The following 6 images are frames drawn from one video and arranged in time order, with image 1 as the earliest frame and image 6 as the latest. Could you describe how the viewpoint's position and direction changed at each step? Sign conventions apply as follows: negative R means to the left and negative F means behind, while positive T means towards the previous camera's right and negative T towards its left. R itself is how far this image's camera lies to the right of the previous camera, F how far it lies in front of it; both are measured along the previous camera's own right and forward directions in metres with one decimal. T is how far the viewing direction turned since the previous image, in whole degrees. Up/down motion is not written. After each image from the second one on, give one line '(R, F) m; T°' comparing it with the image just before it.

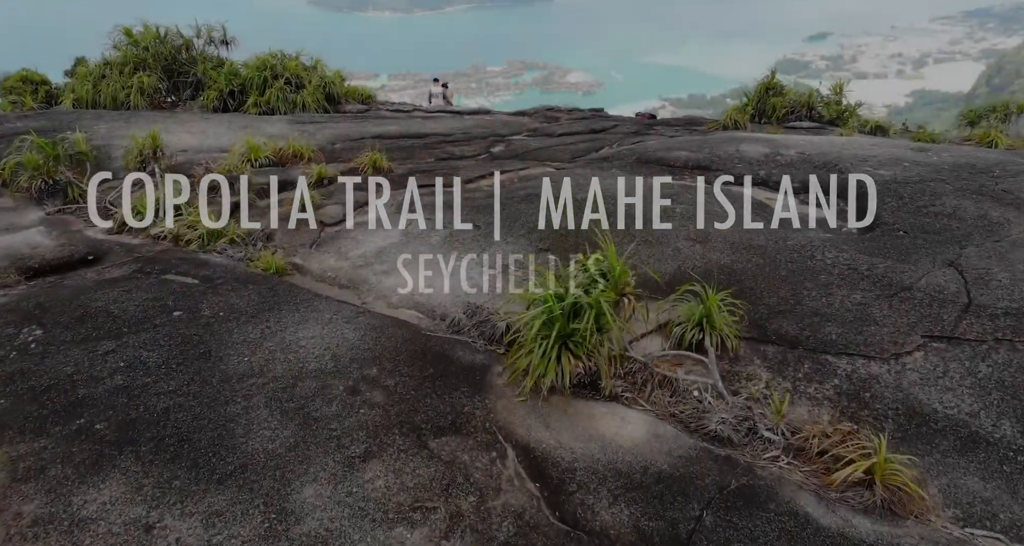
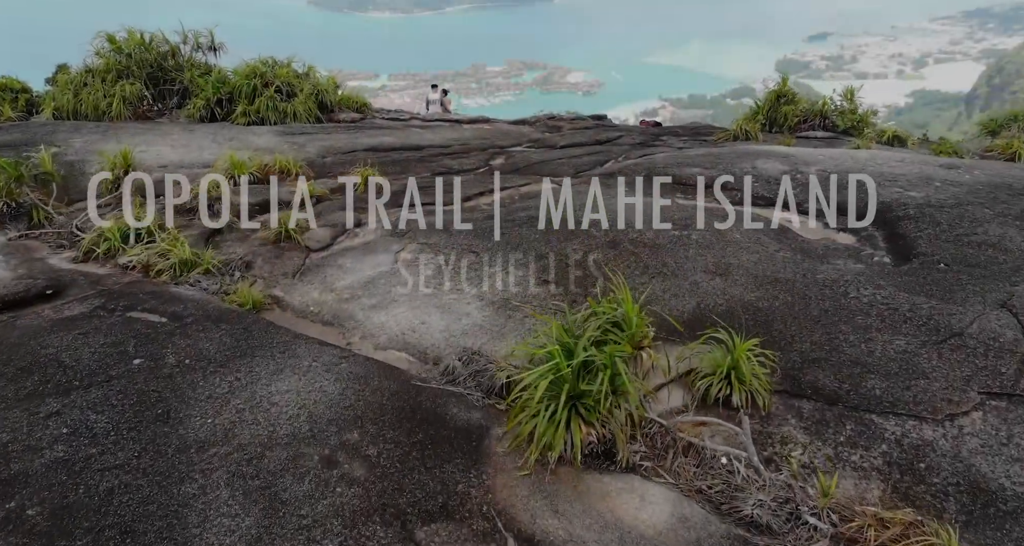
(0.0, +0.6) m; 0°
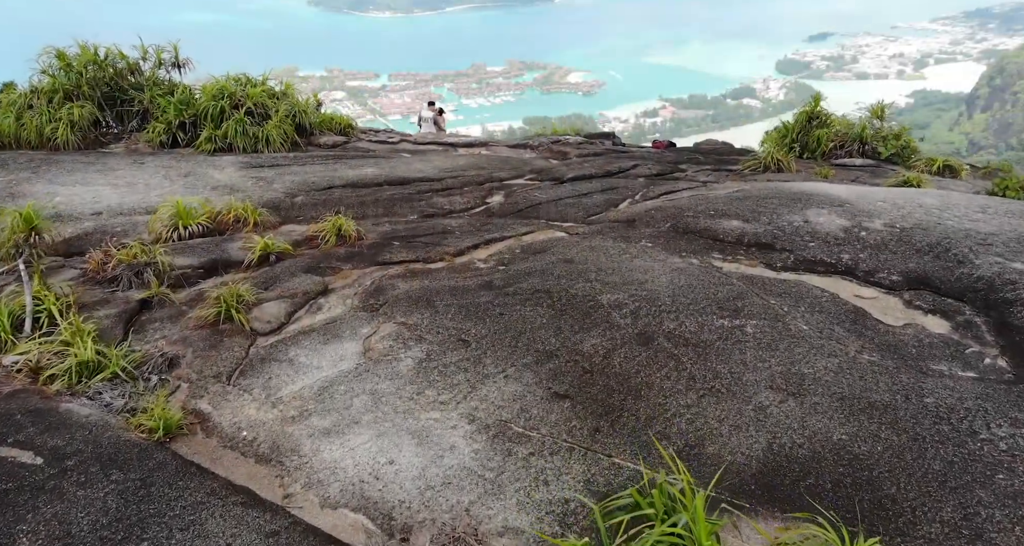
(0.0, +1.5) m; 0°
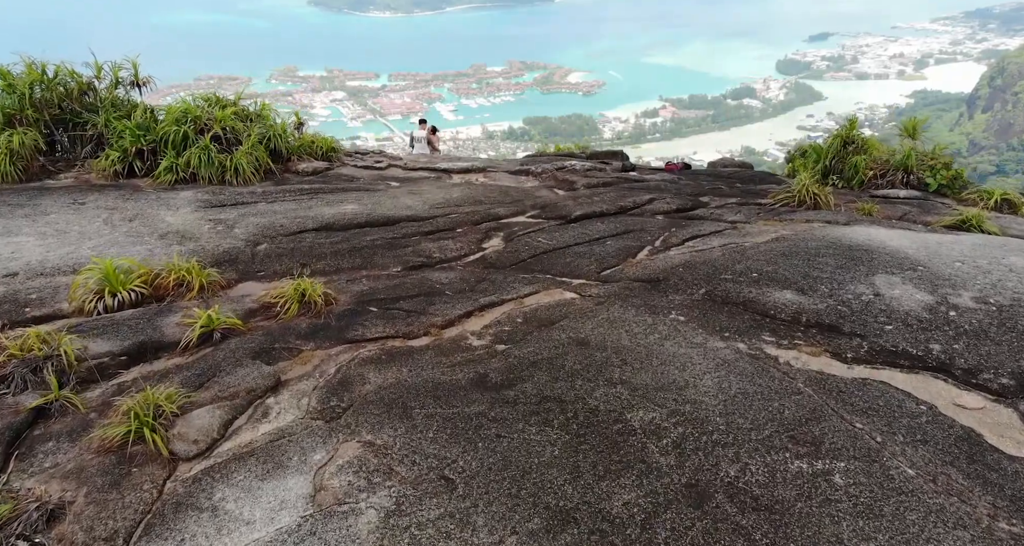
(0.0, +1.3) m; 0°
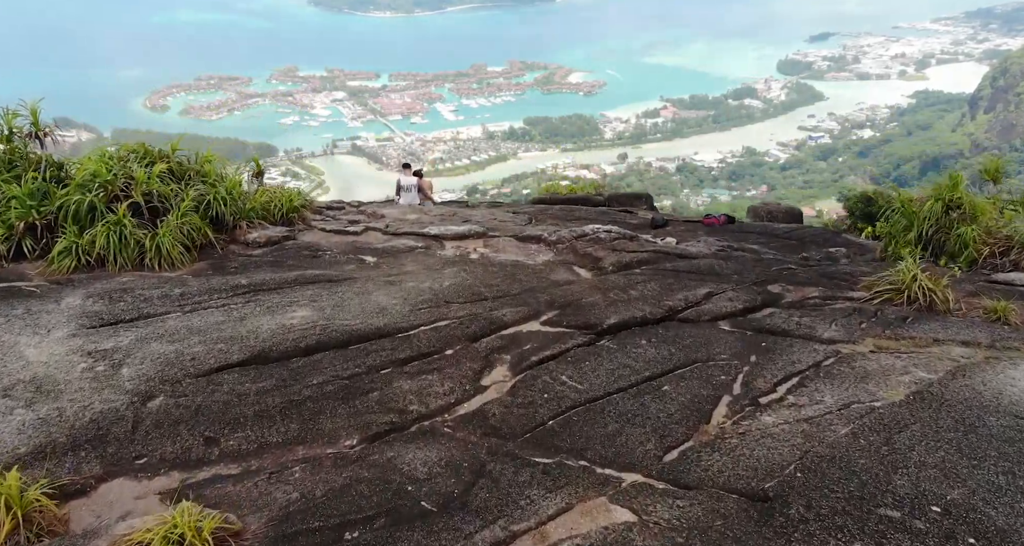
(-0.1, +2.5) m; 0°
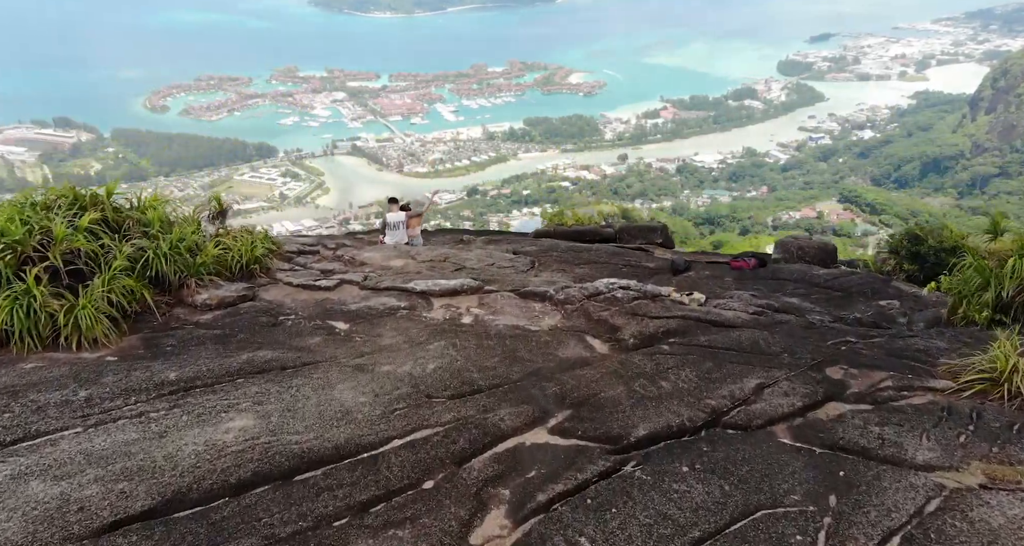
(0.0, +1.5) m; 0°
